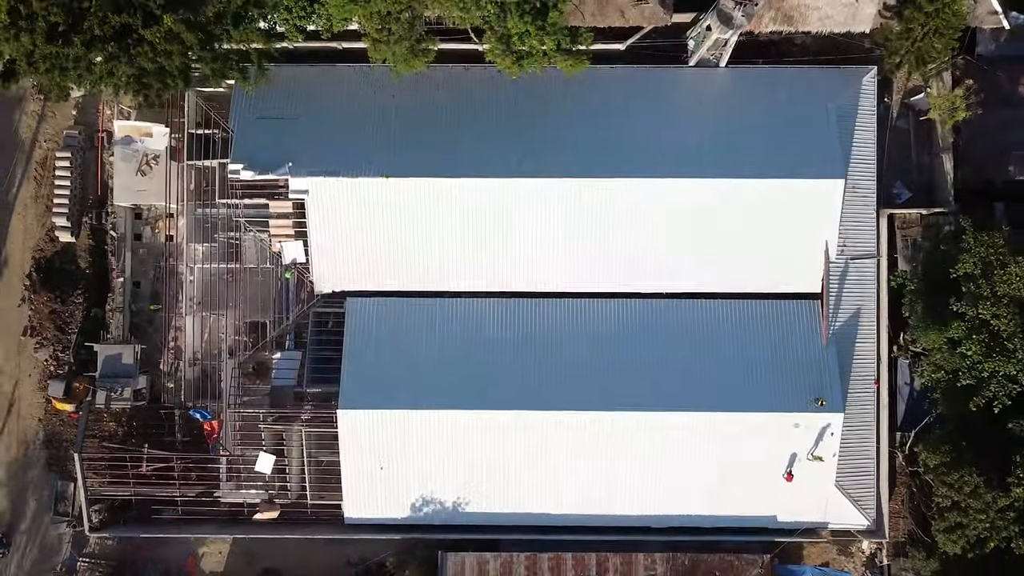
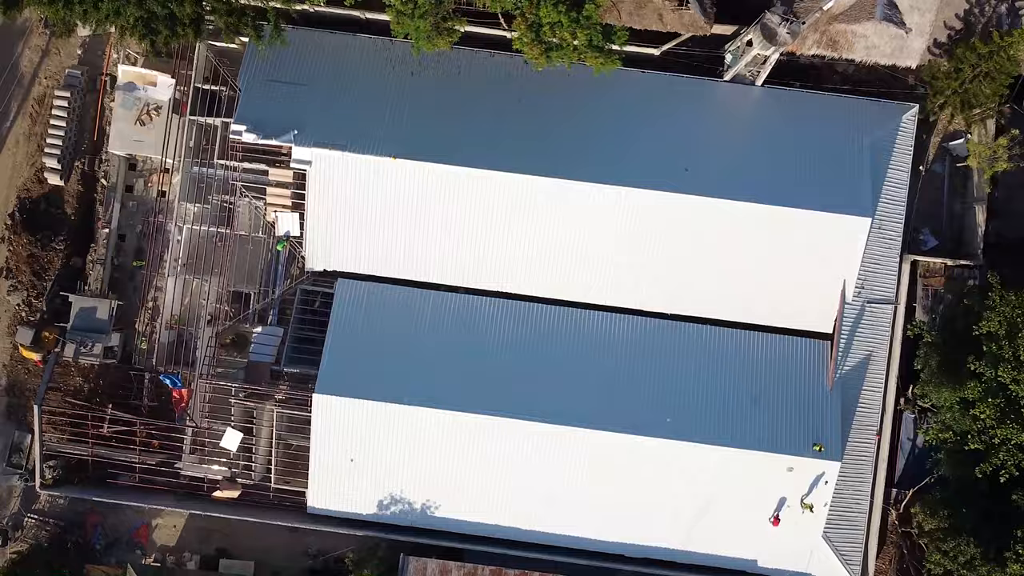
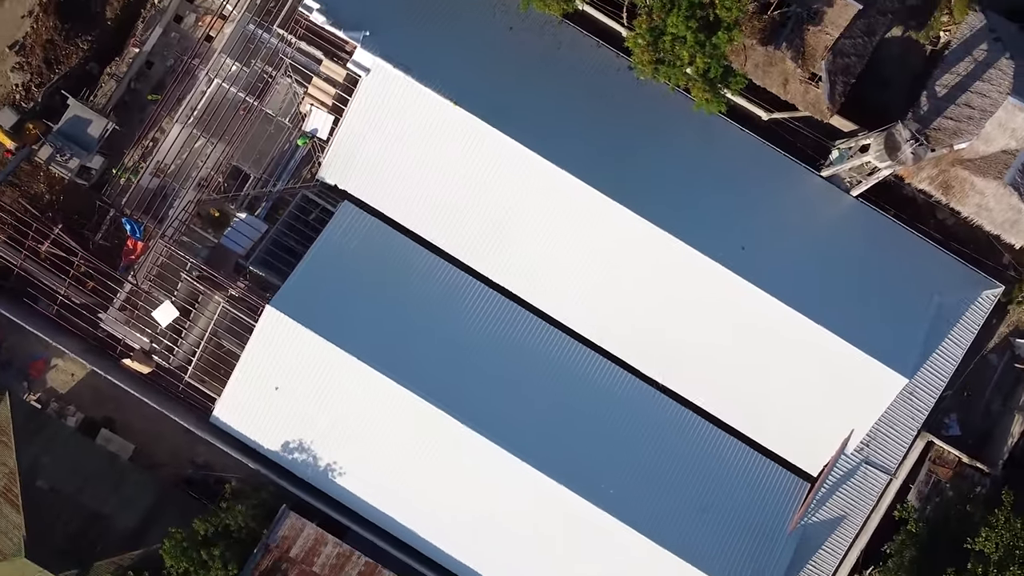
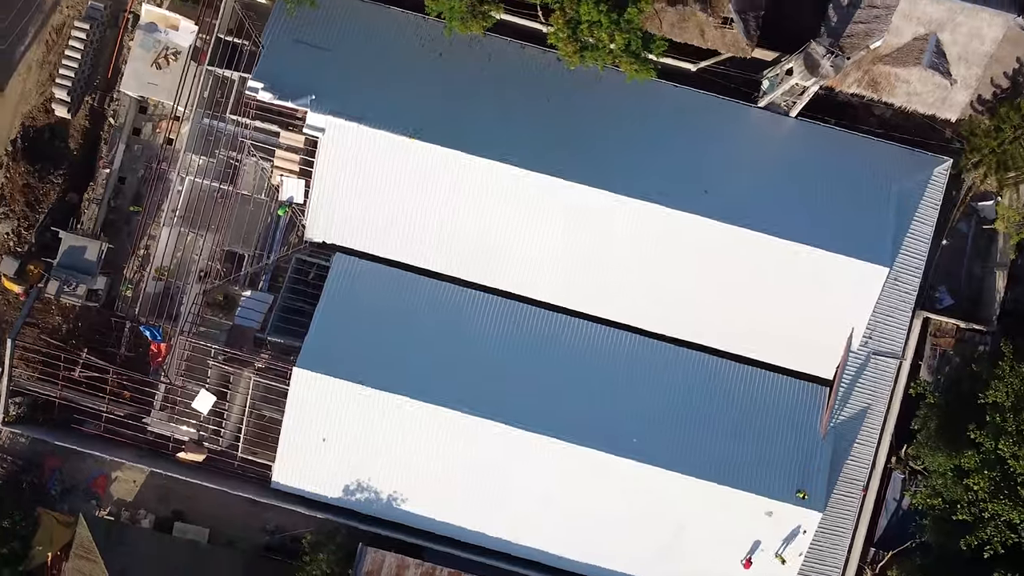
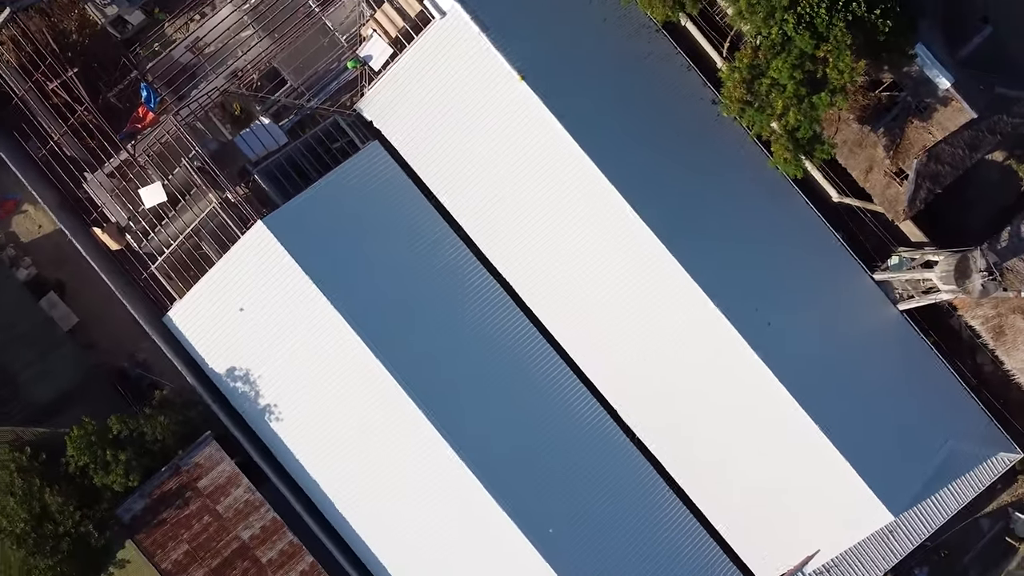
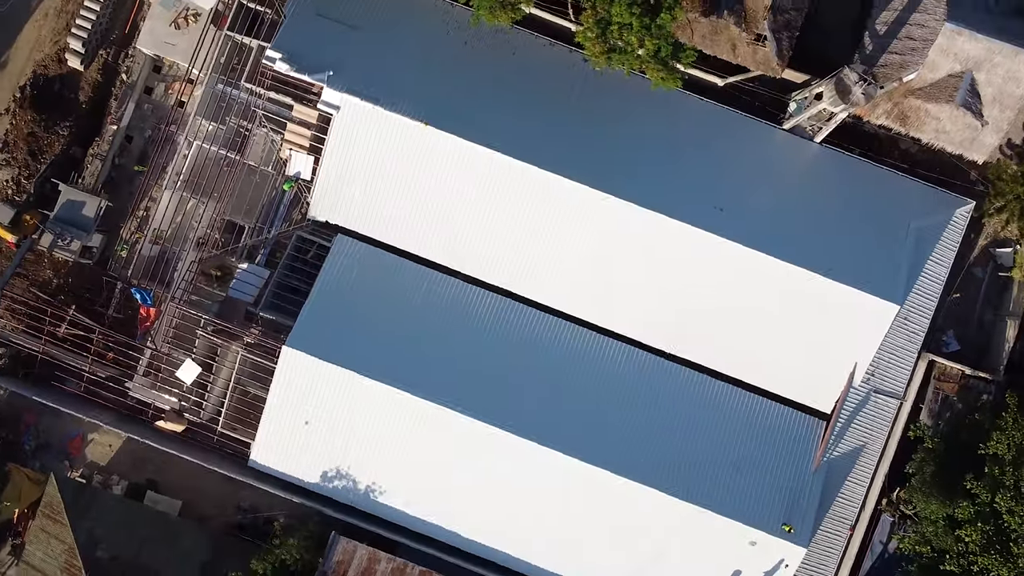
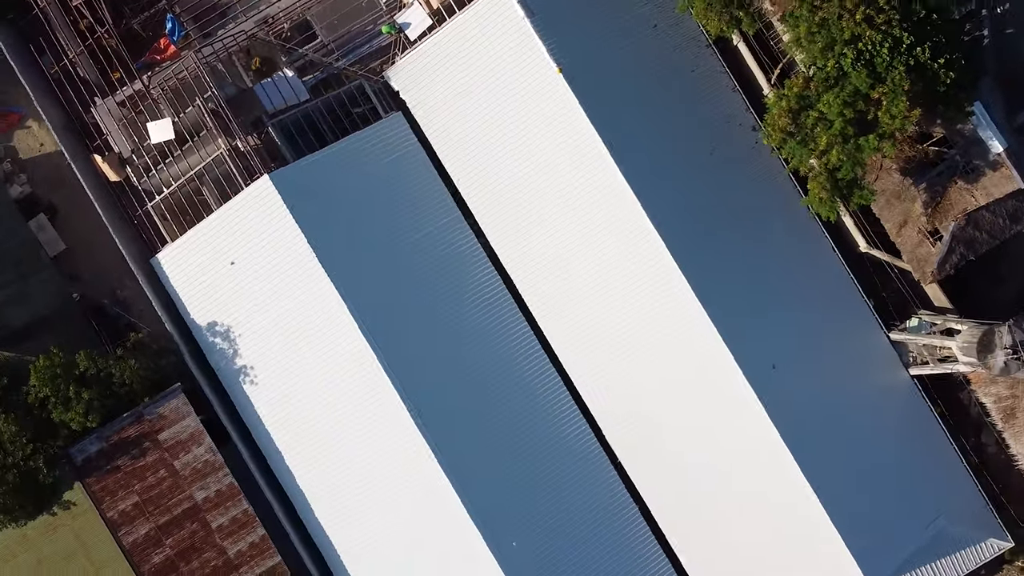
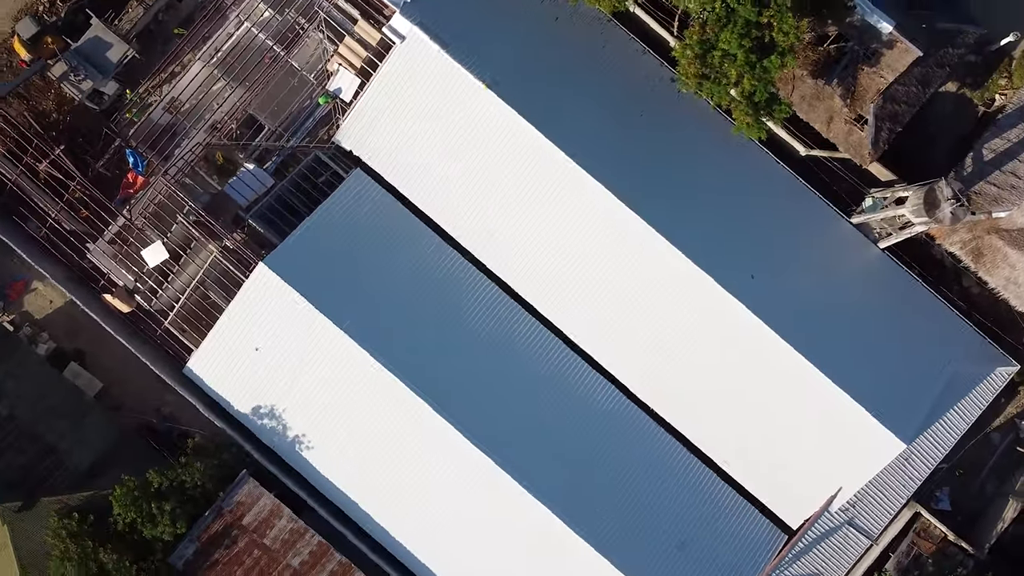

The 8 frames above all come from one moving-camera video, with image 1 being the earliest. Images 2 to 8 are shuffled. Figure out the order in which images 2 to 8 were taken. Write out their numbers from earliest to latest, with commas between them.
2, 4, 6, 3, 8, 5, 7
